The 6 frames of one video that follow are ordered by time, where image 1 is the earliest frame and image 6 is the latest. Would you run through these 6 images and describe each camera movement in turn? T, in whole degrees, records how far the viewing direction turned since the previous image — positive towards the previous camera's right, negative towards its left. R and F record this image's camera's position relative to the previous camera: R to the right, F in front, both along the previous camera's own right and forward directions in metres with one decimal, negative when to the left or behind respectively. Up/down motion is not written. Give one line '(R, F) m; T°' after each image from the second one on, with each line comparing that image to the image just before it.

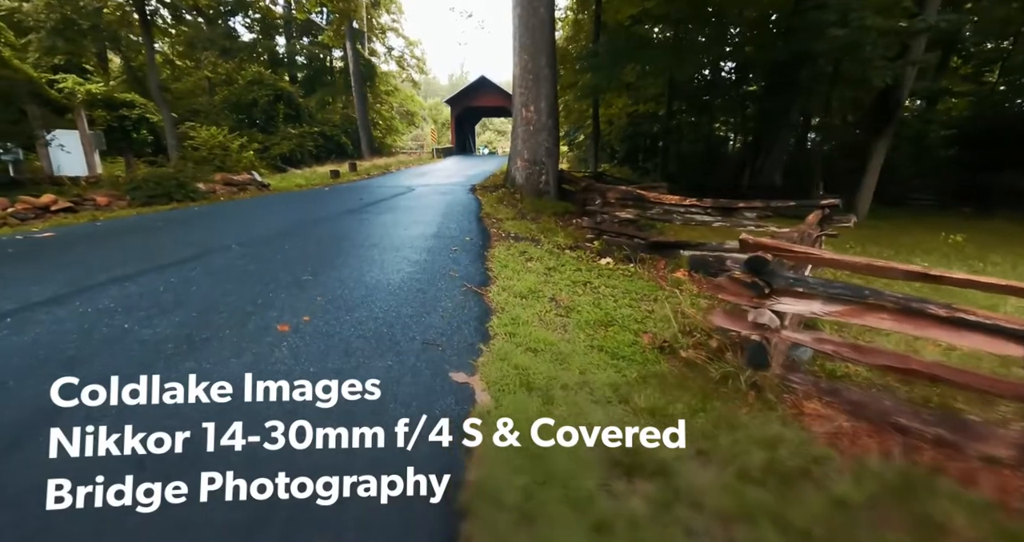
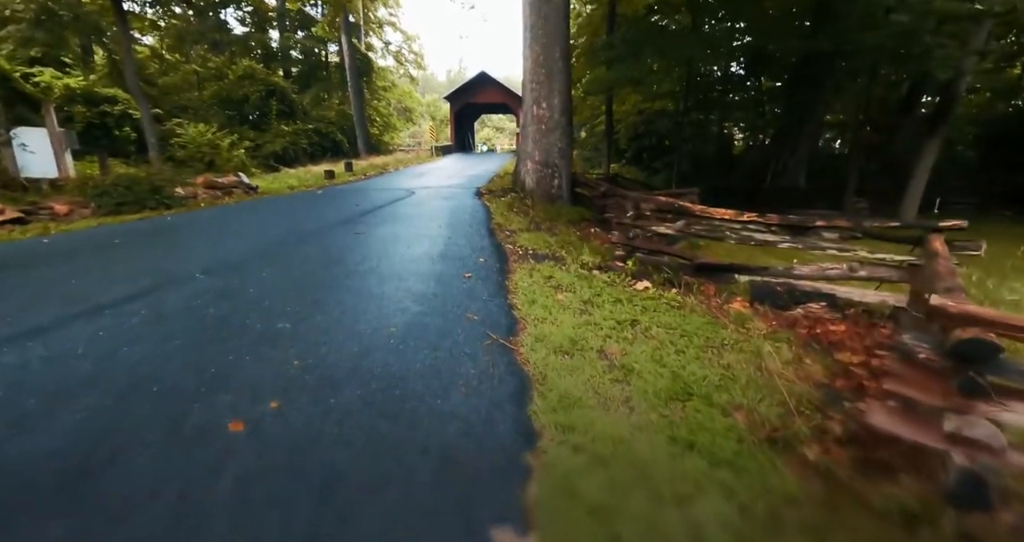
(-0.3, +0.9) m; 0°
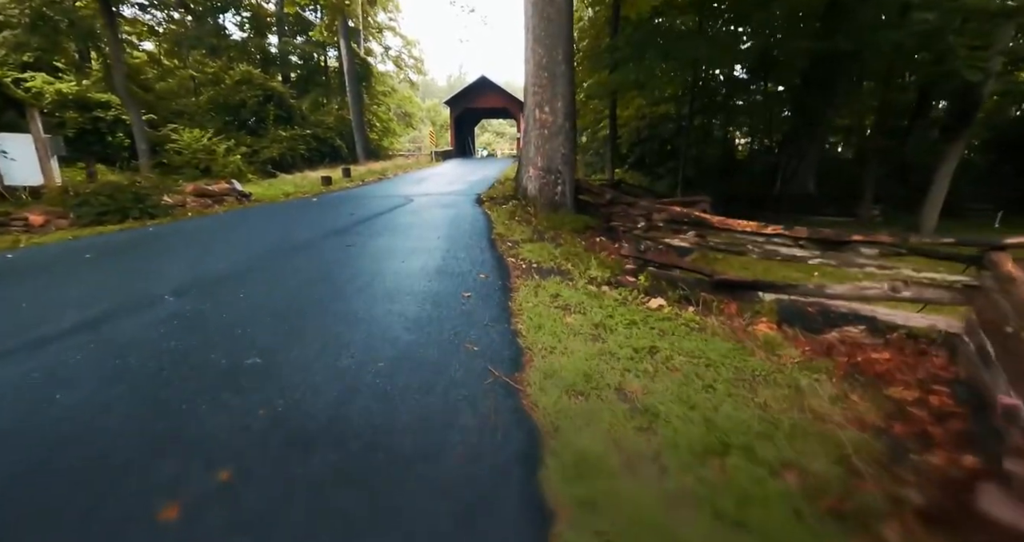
(0.0, +0.4) m; 0°
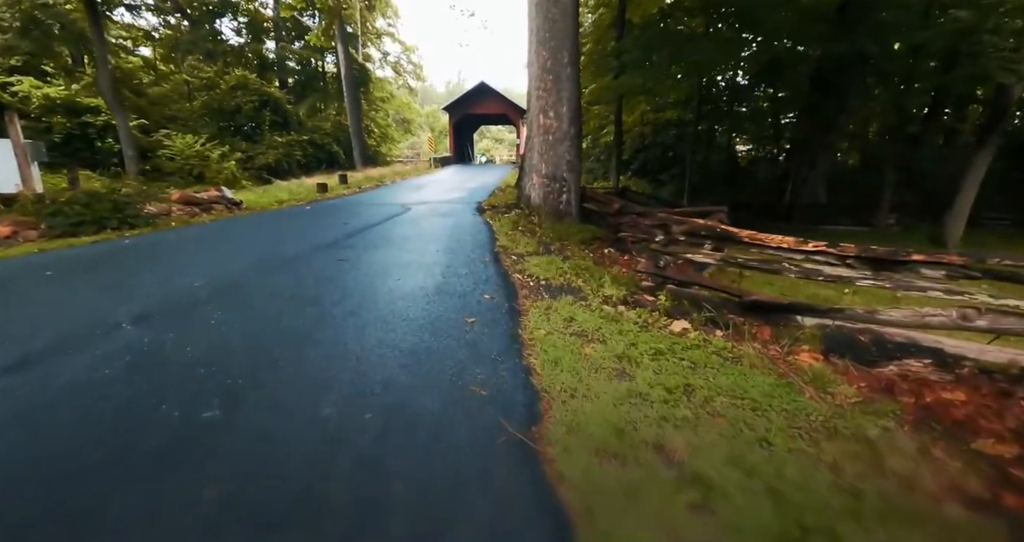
(-0.1, +0.5) m; 0°
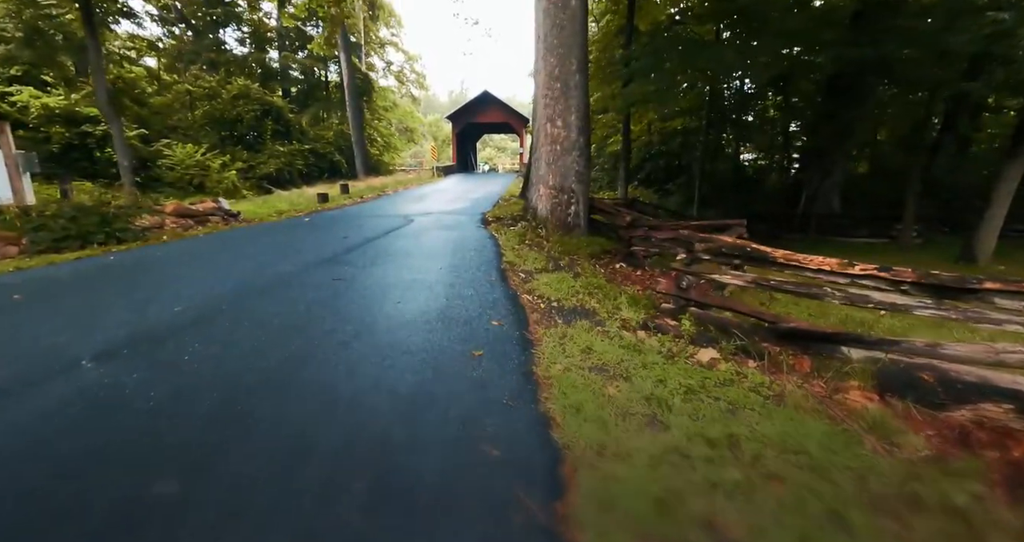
(-0.1, +0.4) m; 0°
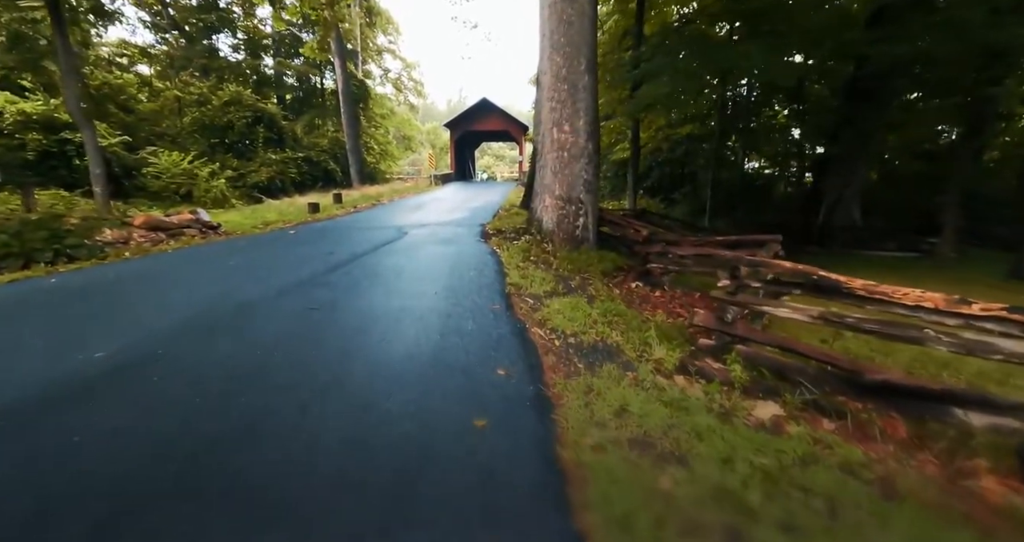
(-0.1, +0.8) m; 0°
